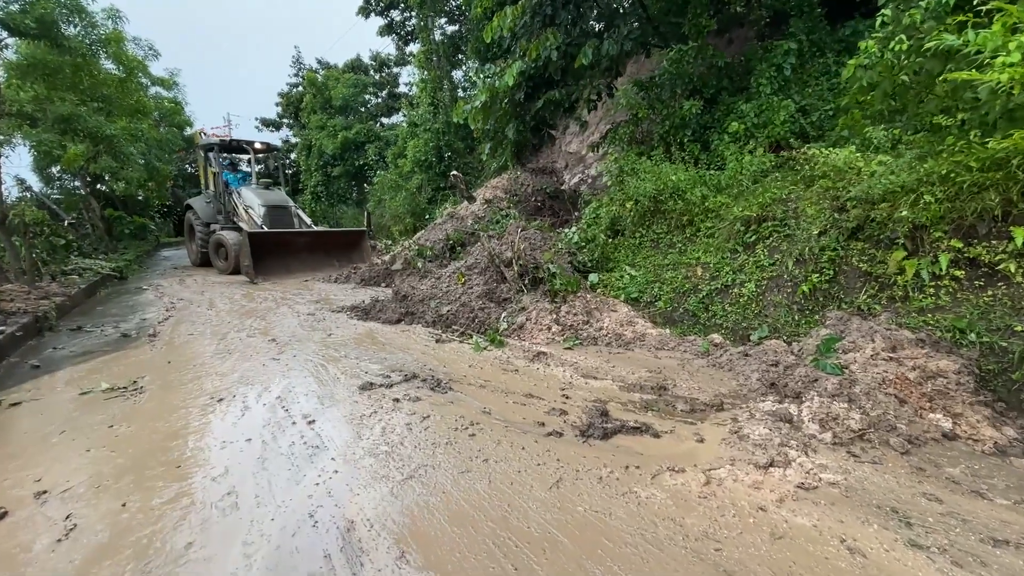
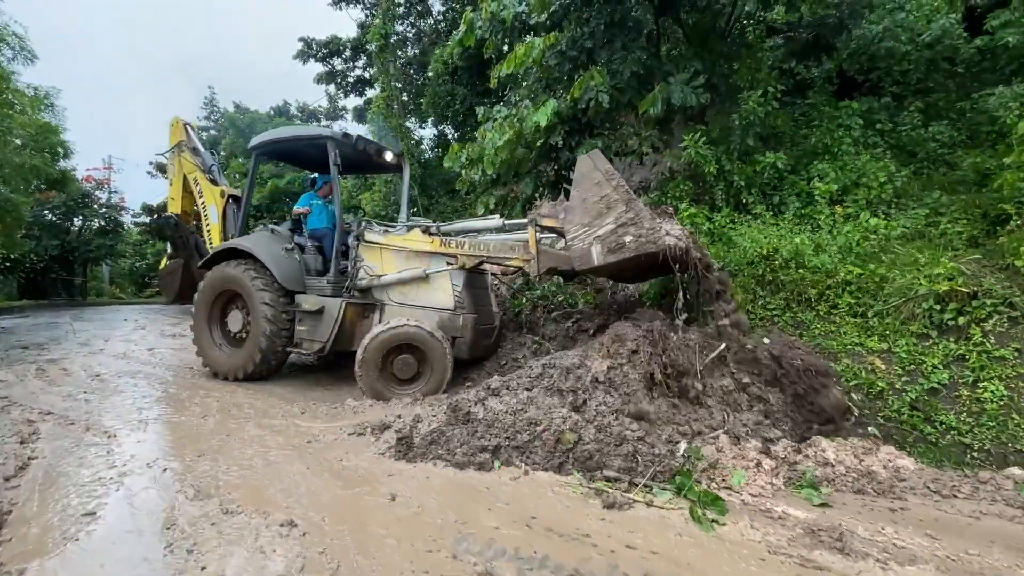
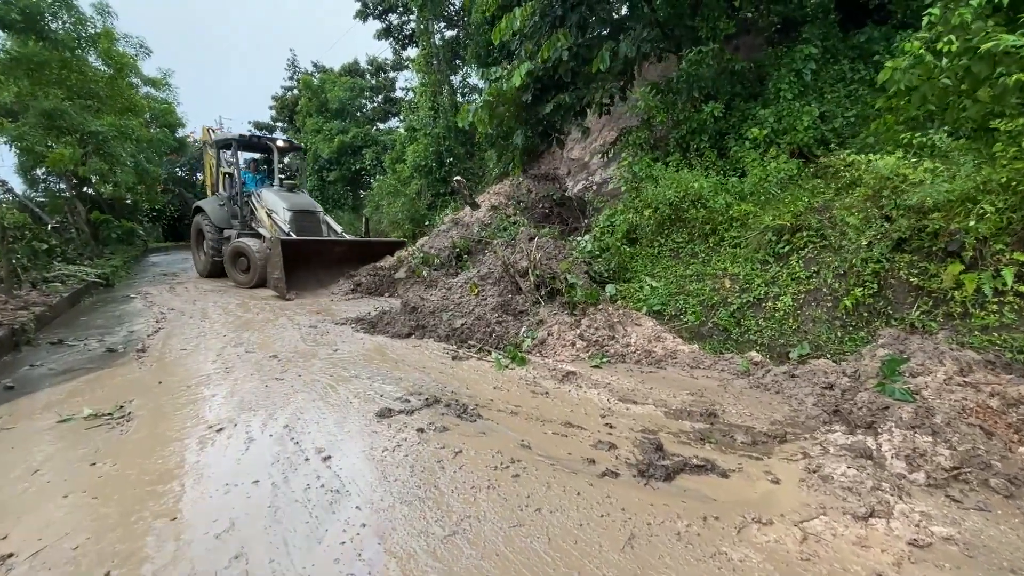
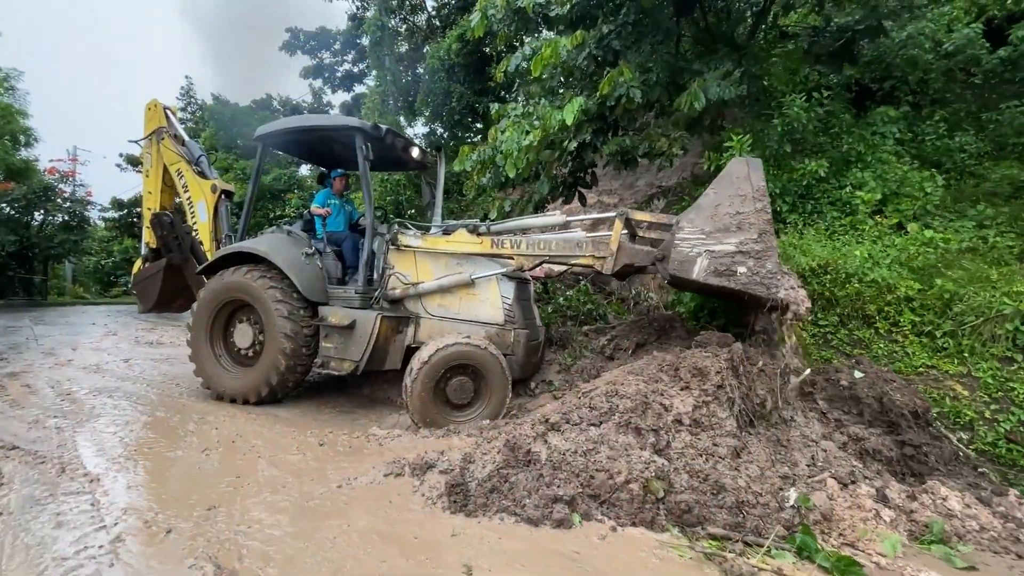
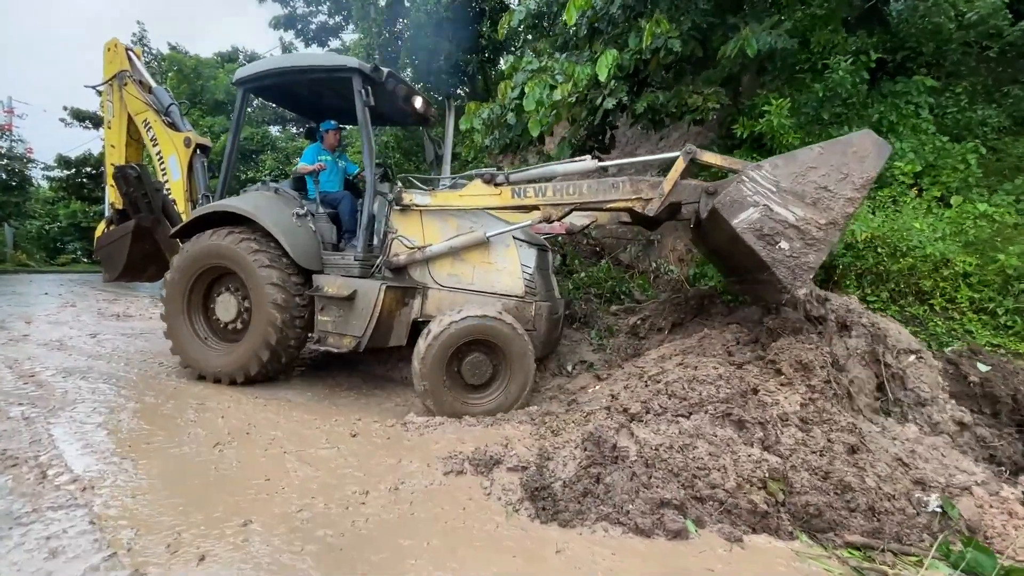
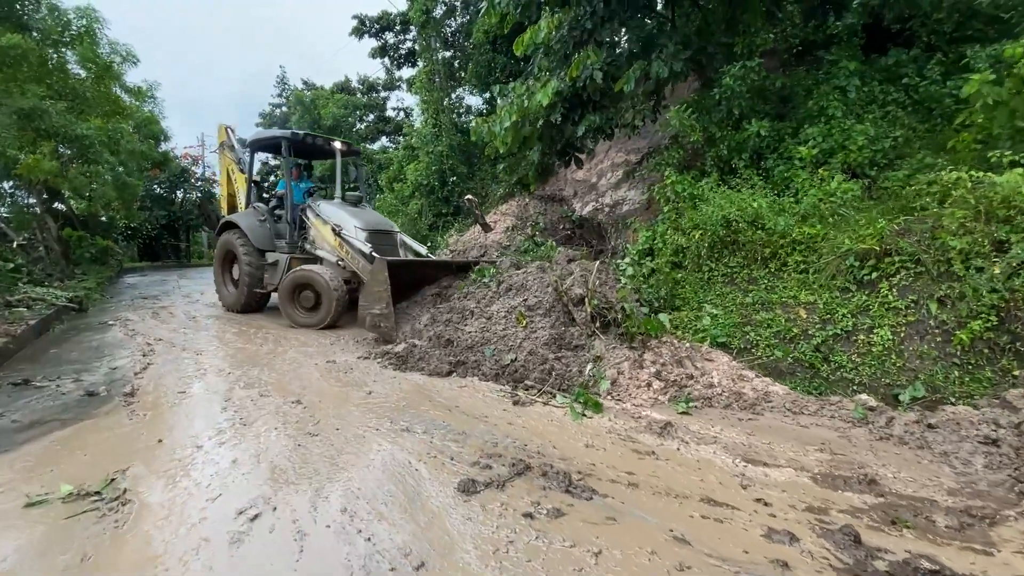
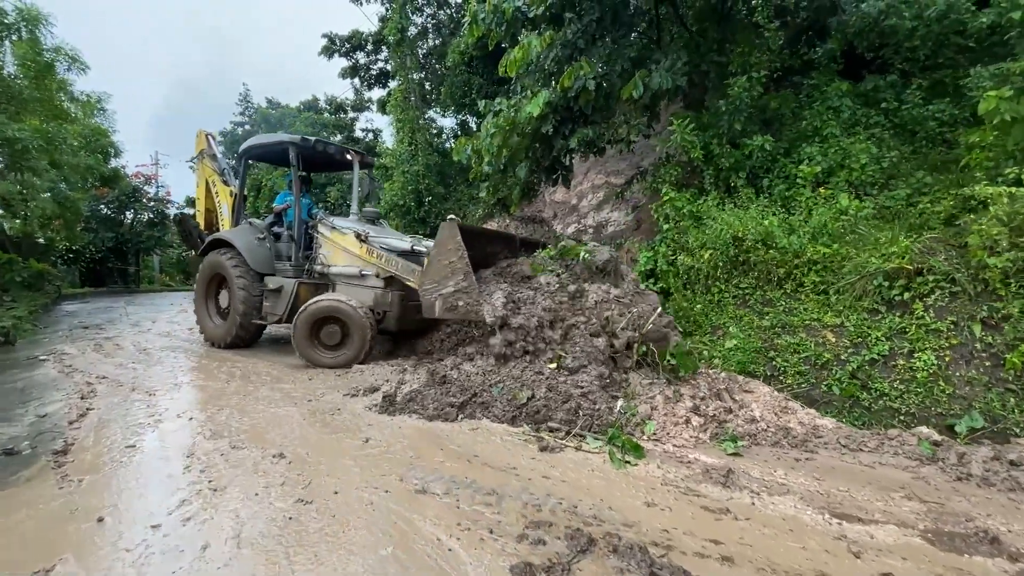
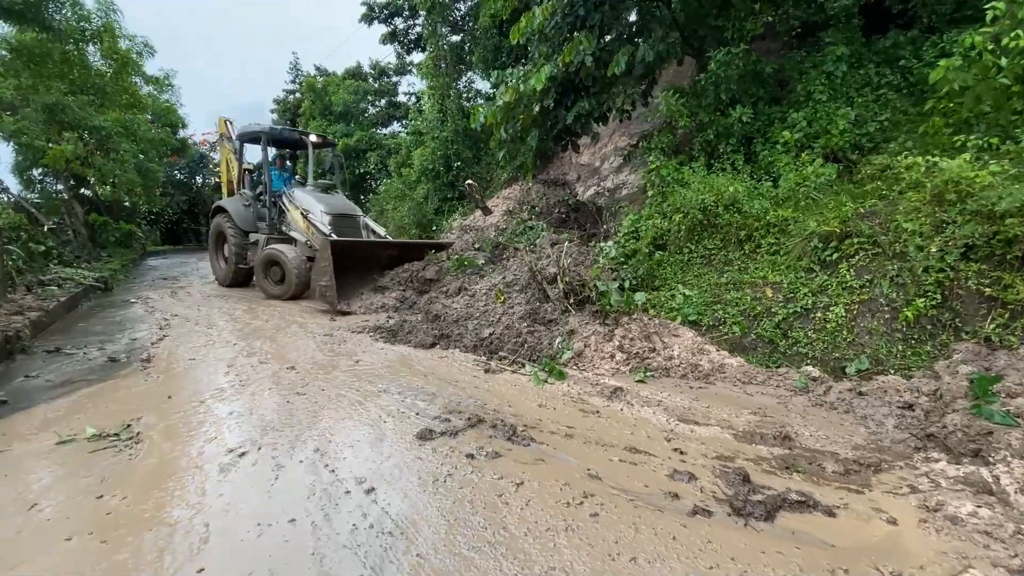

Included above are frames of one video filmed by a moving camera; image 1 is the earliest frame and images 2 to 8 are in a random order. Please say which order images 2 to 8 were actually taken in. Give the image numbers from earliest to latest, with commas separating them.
3, 8, 6, 7, 2, 4, 5
